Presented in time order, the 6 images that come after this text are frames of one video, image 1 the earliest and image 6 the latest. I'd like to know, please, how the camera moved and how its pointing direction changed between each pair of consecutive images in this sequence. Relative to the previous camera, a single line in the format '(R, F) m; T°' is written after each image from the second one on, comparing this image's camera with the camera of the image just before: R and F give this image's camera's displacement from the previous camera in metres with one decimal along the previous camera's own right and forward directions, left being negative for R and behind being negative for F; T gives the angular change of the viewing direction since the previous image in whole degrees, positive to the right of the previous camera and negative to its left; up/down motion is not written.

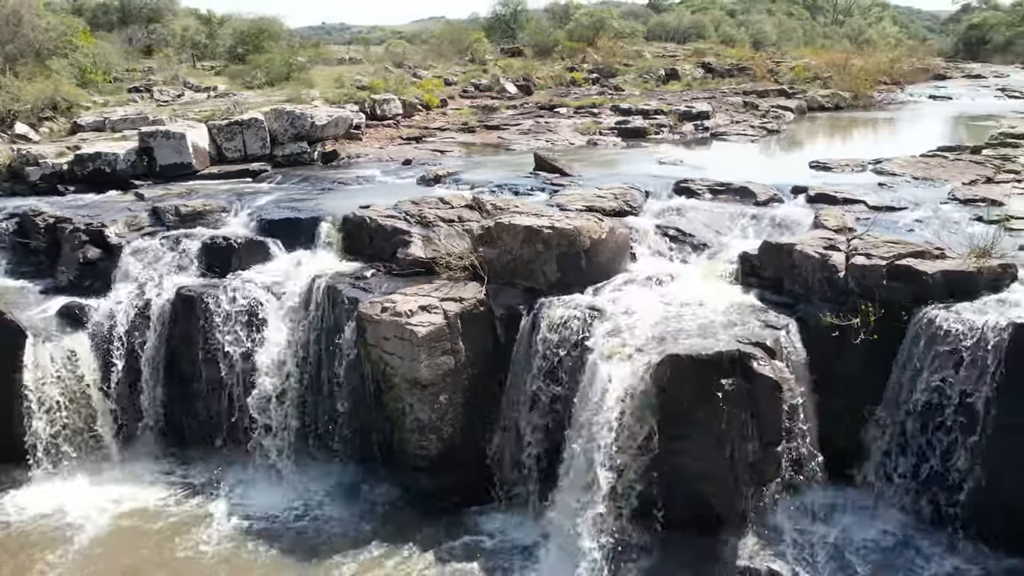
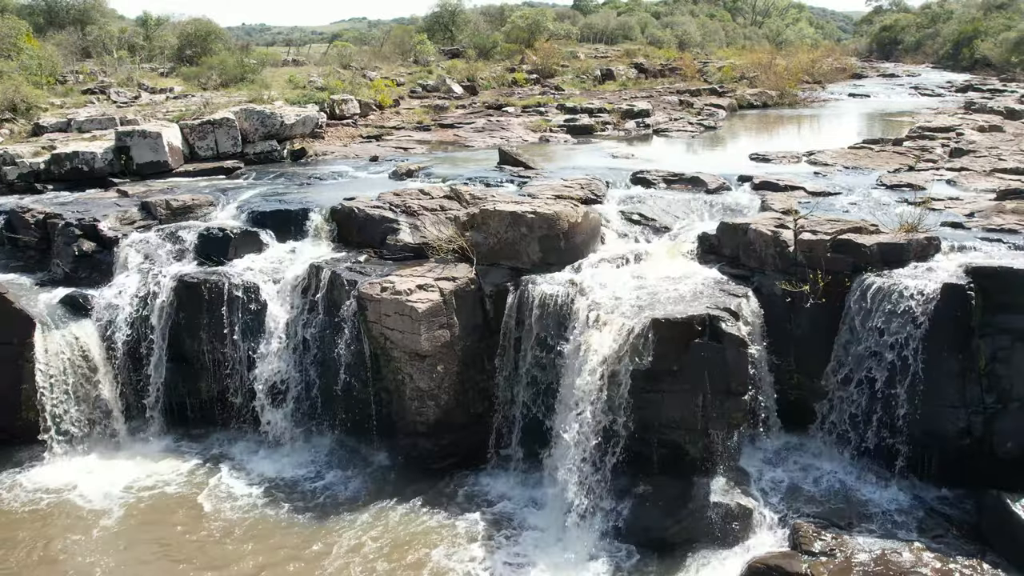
(-0.6, -0.8) m; +5°
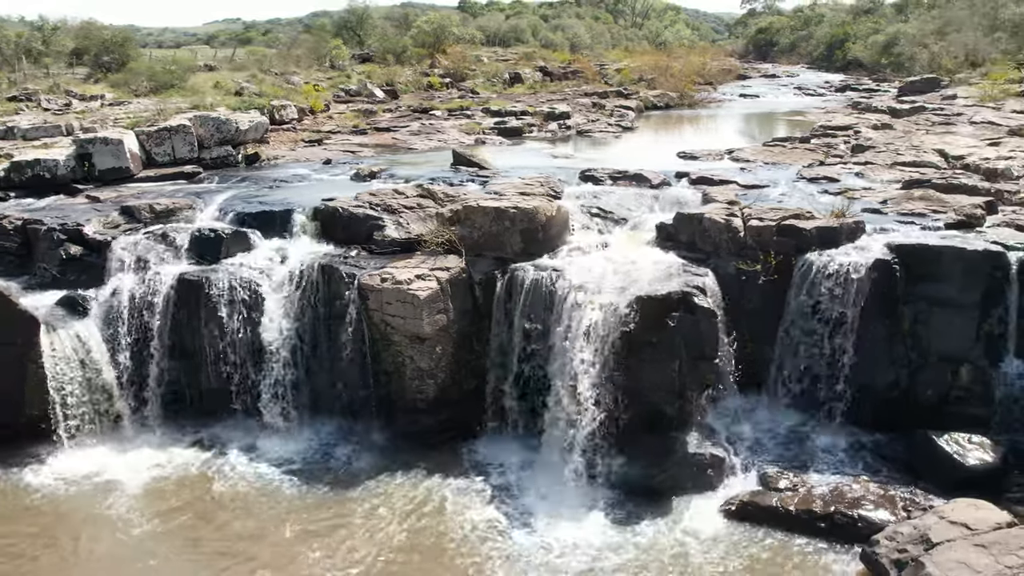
(-1.1, -0.9) m; +7°
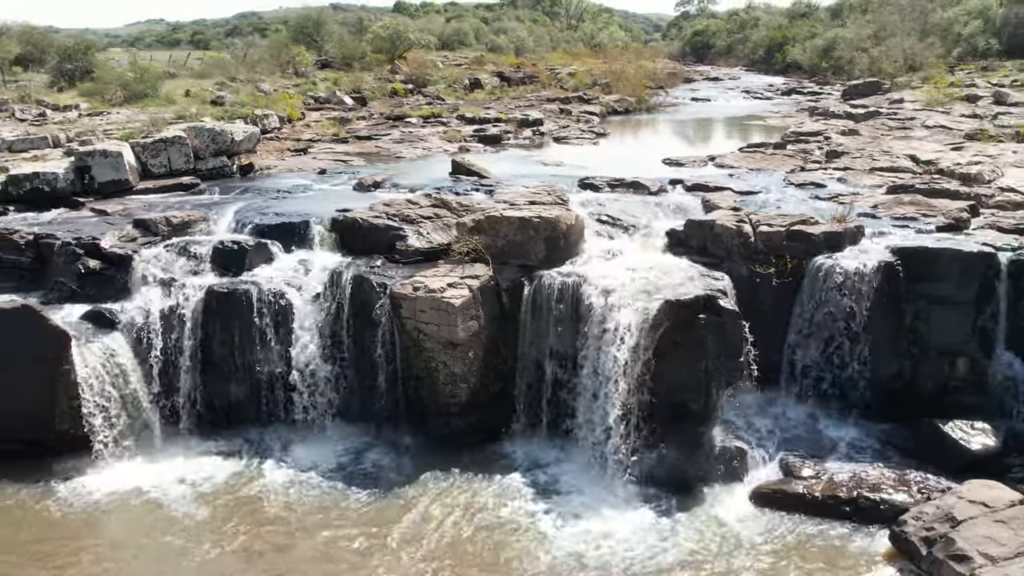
(-1.0, -0.4) m; +4°
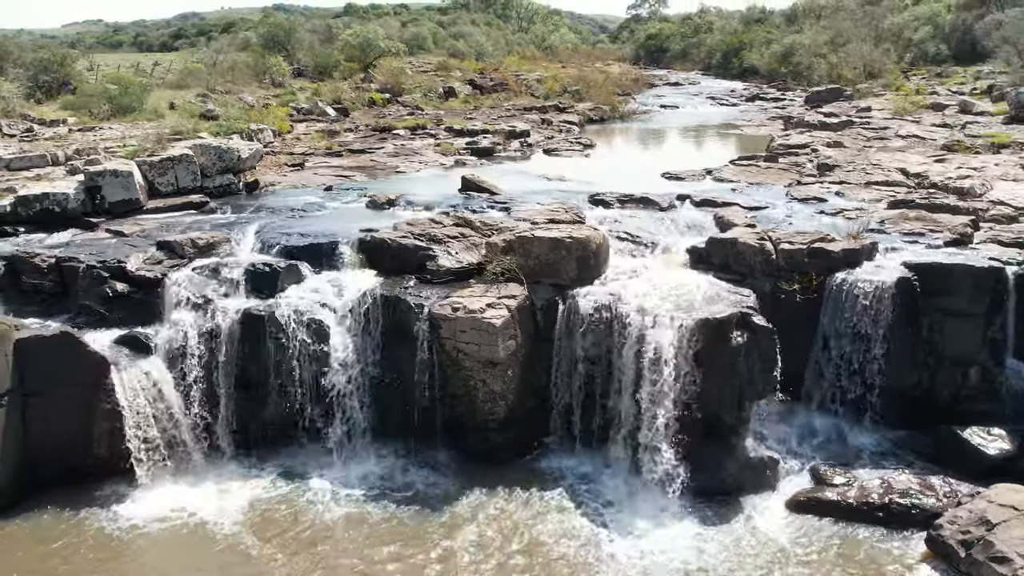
(-1.0, -0.3) m; +3°
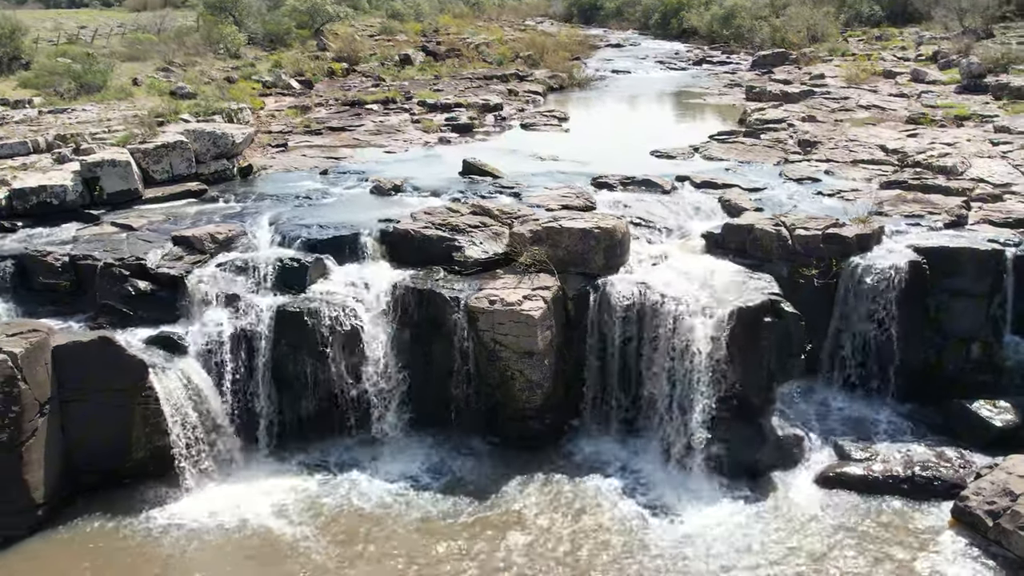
(-1.2, -0.2) m; +4°
